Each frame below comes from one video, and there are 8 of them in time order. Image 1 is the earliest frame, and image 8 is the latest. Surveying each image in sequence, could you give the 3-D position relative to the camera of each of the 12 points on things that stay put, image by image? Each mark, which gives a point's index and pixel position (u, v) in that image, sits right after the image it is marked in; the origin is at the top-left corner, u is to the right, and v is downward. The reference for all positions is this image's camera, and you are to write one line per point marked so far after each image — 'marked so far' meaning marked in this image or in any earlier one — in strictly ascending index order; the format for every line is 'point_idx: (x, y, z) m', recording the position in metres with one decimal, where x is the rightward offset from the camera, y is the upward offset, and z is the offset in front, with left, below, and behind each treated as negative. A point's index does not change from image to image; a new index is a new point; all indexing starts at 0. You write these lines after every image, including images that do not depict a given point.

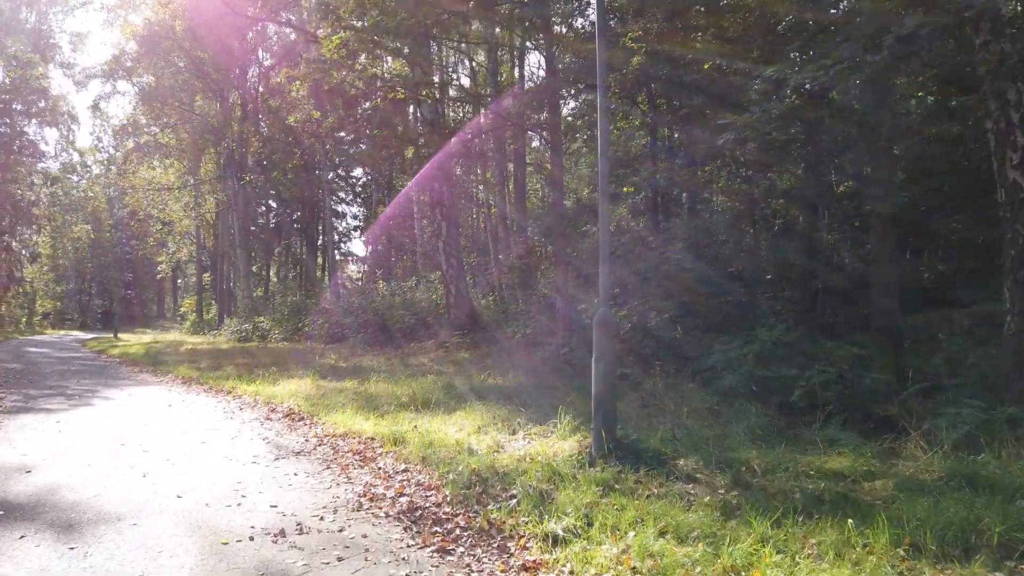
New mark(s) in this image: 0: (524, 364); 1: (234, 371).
0: (+0.2, -1.3, +12.7) m
1: (-5.5, -1.7, +14.7) m
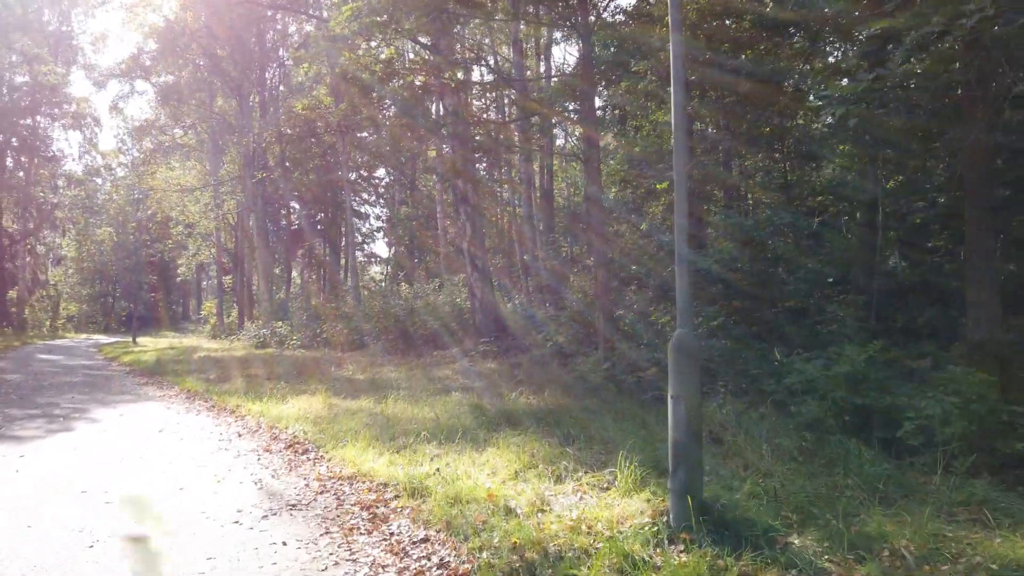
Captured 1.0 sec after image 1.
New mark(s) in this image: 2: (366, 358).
0: (+0.7, -1.4, +11.4) m
1: (-4.9, -1.8, +13.6) m
2: (-3.4, -1.6, +17.4) m
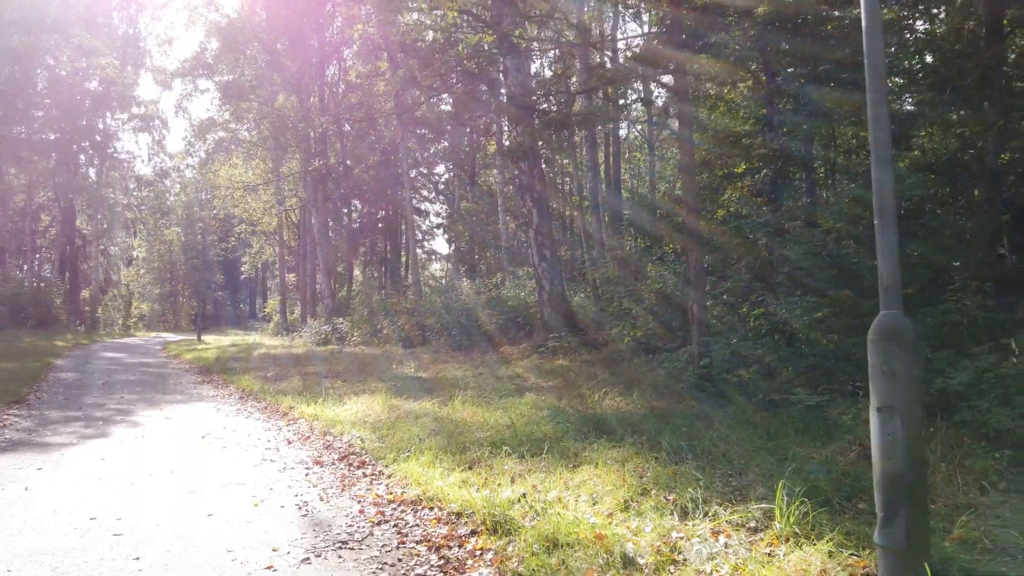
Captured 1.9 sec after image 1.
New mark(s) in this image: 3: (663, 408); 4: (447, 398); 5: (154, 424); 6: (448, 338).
0: (+1.8, -1.2, +10.1) m
1: (-3.6, -1.6, +12.7) m
2: (-1.8, -1.5, +16.4) m
3: (+1.6, -1.2, +7.7) m
4: (-0.8, -1.4, +9.4) m
5: (-4.1, -1.6, +8.5) m
6: (-1.7, -1.3, +19.6) m
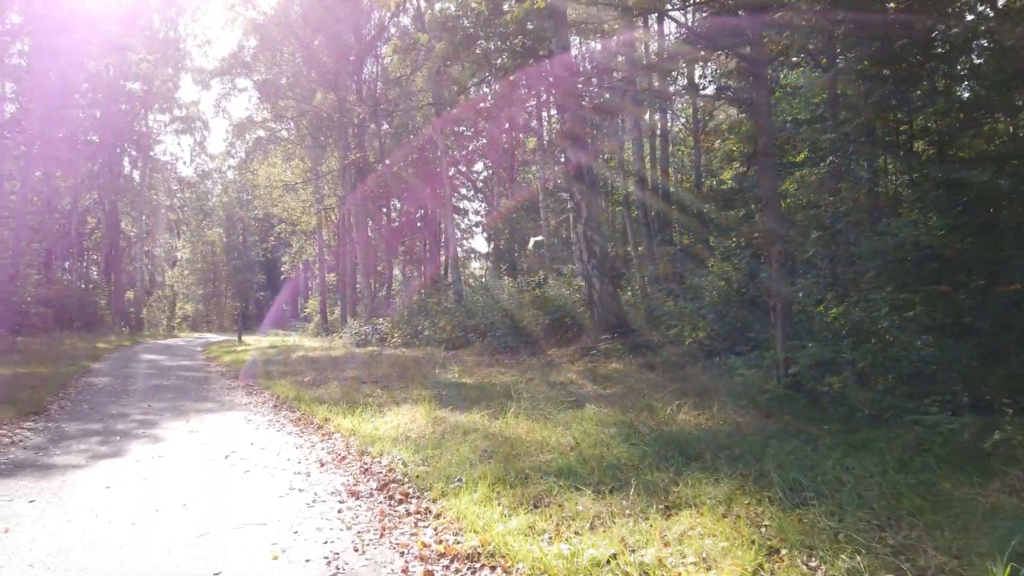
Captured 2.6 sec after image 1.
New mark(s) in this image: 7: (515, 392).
0: (+2.5, -1.2, +9.0) m
1: (-2.8, -1.6, +11.9) m
2: (-0.8, -1.5, +15.5) m
3: (+2.1, -1.2, +6.6) m
4: (-0.2, -1.4, +8.4) m
5: (-3.5, -1.6, +7.7) m
6: (-0.5, -1.3, +18.6) m
7: (0.0, -1.4, +10.0) m
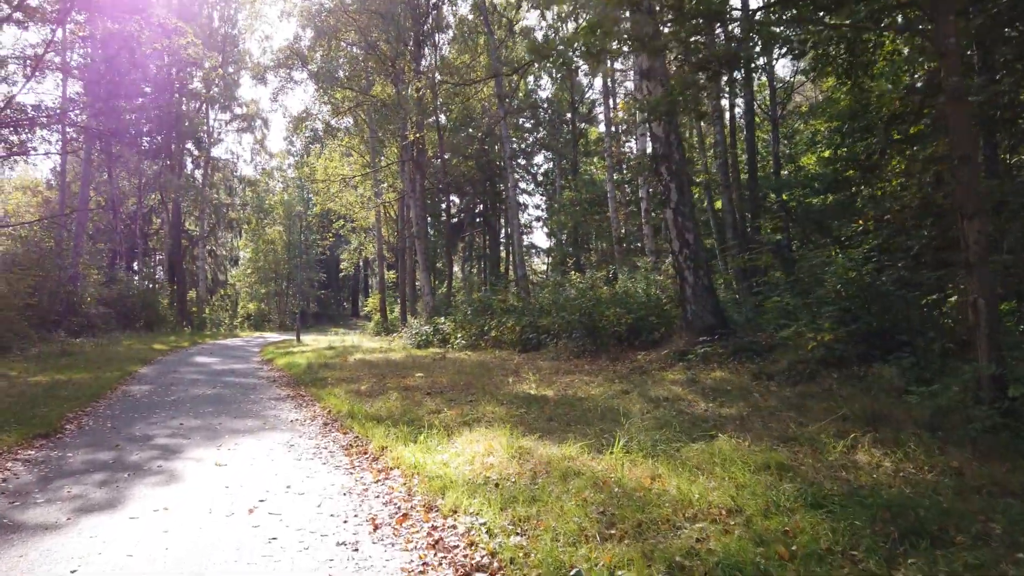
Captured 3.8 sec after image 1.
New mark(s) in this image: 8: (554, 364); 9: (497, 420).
0: (+3.5, -1.1, +7.0) m
1: (-1.6, -1.6, +10.2) m
2: (+0.7, -1.4, +13.7) m
3: (+2.9, -1.2, +4.6) m
4: (+0.8, -1.3, +6.6) m
5: (-2.6, -1.6, +6.2) m
6: (+1.2, -1.2, +16.8) m
7: (+1.1, -1.3, +8.1) m
8: (+0.8, -1.4, +13.6) m
9: (-0.2, -1.4, +8.1) m
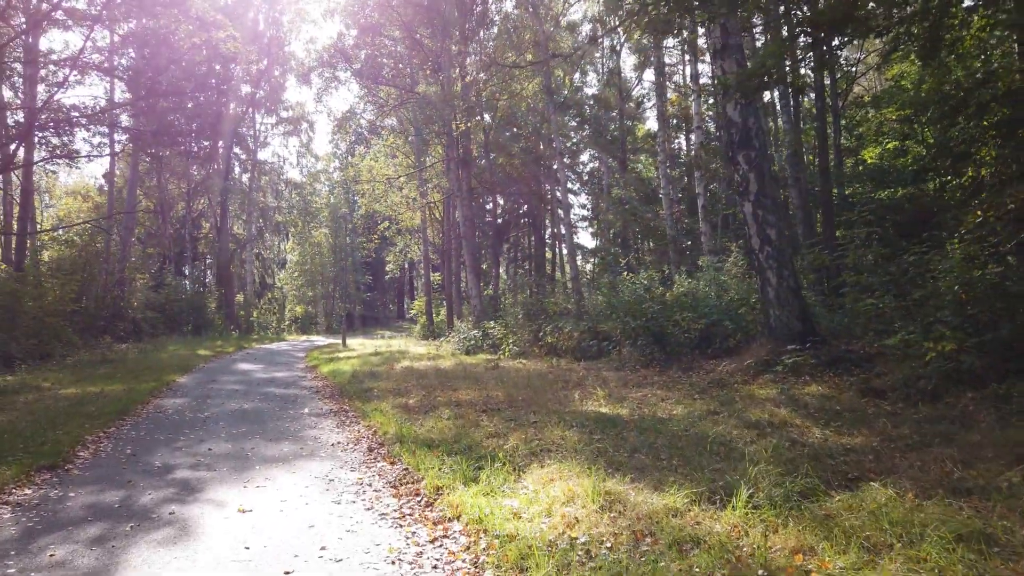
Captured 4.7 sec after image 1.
0: (+4.1, -1.1, +5.5) m
1: (-0.8, -1.7, +9.0) m
2: (+1.8, -1.4, +12.3) m
3: (+3.4, -1.2, +3.1) m
4: (+1.4, -1.4, +5.2) m
5: (-2.0, -1.6, +5.0) m
6: (+2.4, -1.2, +15.4) m
7: (+1.8, -1.4, +6.8) m
8: (+1.8, -1.4, +12.2) m
9: (+0.5, -1.5, +6.9) m
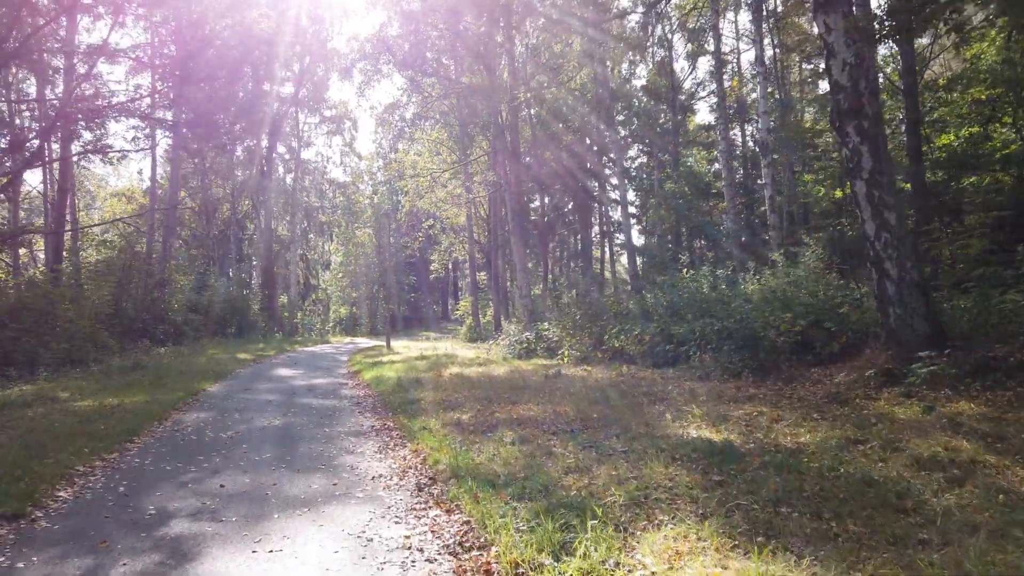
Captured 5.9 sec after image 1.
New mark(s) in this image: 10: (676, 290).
0: (+4.7, -1.0, +3.5) m
1: (0.0, -1.6, +7.3) m
2: (+2.7, -1.4, +10.5) m
3: (+3.8, -1.1, +1.2) m
4: (+2.0, -1.3, +3.4) m
5: (-1.5, -1.6, +3.4) m
6: (+3.6, -1.2, +13.5) m
7: (+2.5, -1.3, +4.9) m
8: (+2.8, -1.4, +10.4) m
9: (+1.2, -1.4, +5.1) m
10: (+3.7, 0.0, +16.7) m
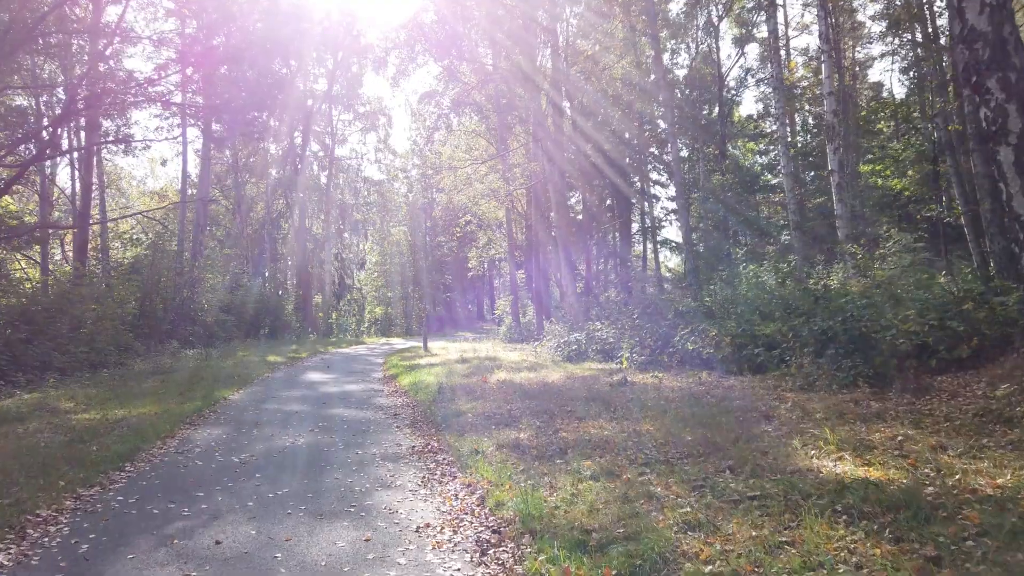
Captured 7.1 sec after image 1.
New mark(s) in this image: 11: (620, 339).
0: (+5.1, -0.9, +1.5) m
1: (+0.7, -1.5, +5.6) m
2: (+3.5, -1.3, +8.6) m
3: (+4.2, -1.0, -0.7) m
4: (+2.4, -1.2, +1.6) m
5: (-1.0, -1.5, +1.7) m
6: (+4.5, -1.1, +11.6) m
7: (+3.0, -1.2, +3.1) m
8: (+3.6, -1.3, +8.5) m
9: (+1.7, -1.4, +3.3) m
10: (+4.8, +0.1, +14.8) m
11: (+2.6, -1.3, +17.9) m
